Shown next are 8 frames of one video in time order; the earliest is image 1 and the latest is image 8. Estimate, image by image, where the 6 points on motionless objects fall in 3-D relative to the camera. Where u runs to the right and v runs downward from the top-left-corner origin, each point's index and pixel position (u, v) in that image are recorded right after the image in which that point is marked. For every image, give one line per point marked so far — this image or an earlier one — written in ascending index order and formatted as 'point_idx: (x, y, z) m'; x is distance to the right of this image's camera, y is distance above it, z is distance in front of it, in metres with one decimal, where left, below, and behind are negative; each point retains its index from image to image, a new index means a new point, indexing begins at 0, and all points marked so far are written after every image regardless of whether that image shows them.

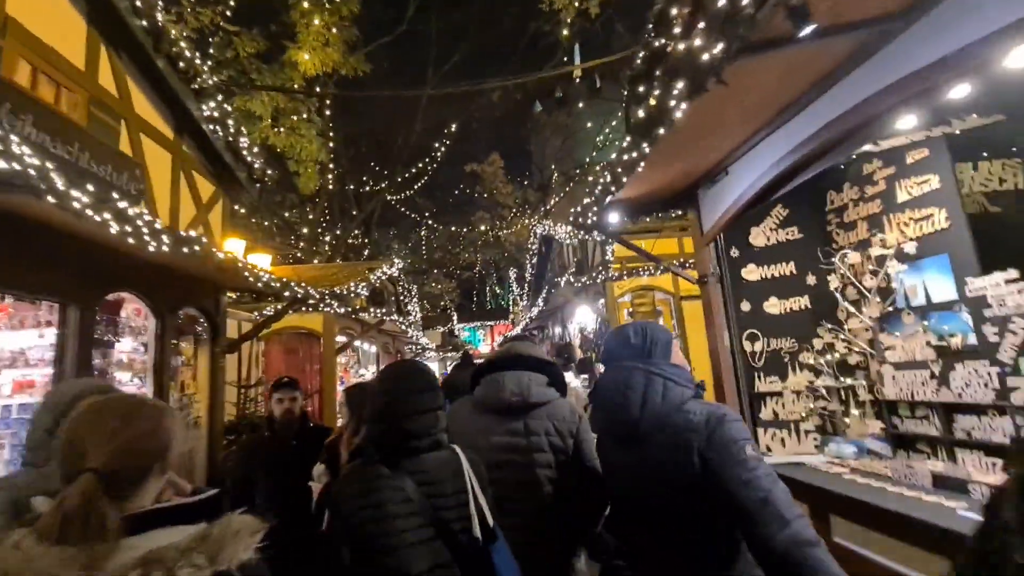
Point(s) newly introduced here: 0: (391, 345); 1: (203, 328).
0: (-4.0, -2.0, +16.7) m
1: (-4.1, -0.5, +6.5) m
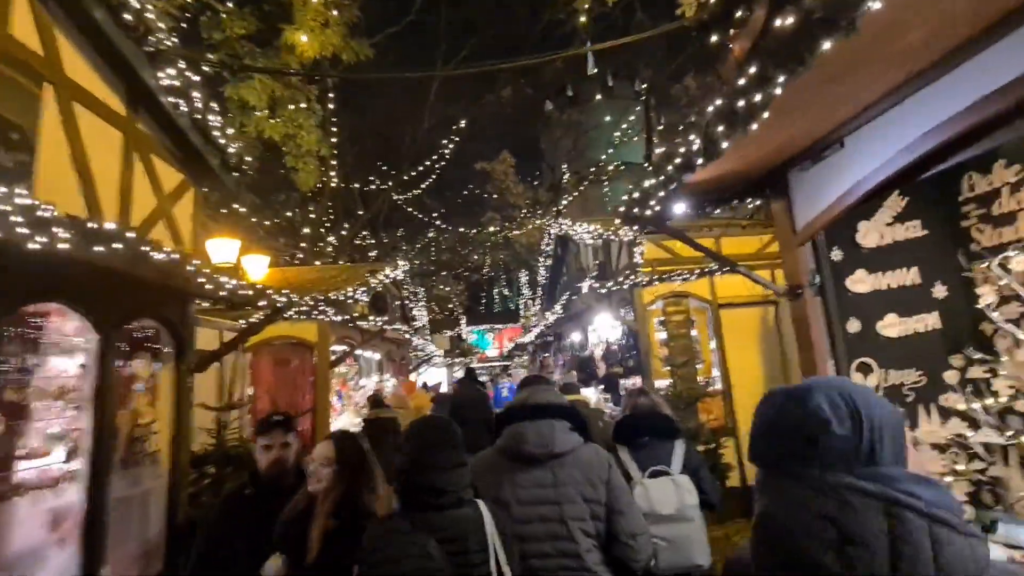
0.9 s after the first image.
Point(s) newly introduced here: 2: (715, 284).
0: (-3.6, -2.1, +15.6) m
1: (-3.8, -0.6, +5.5) m
2: (+3.8, +0.1, +9.2) m
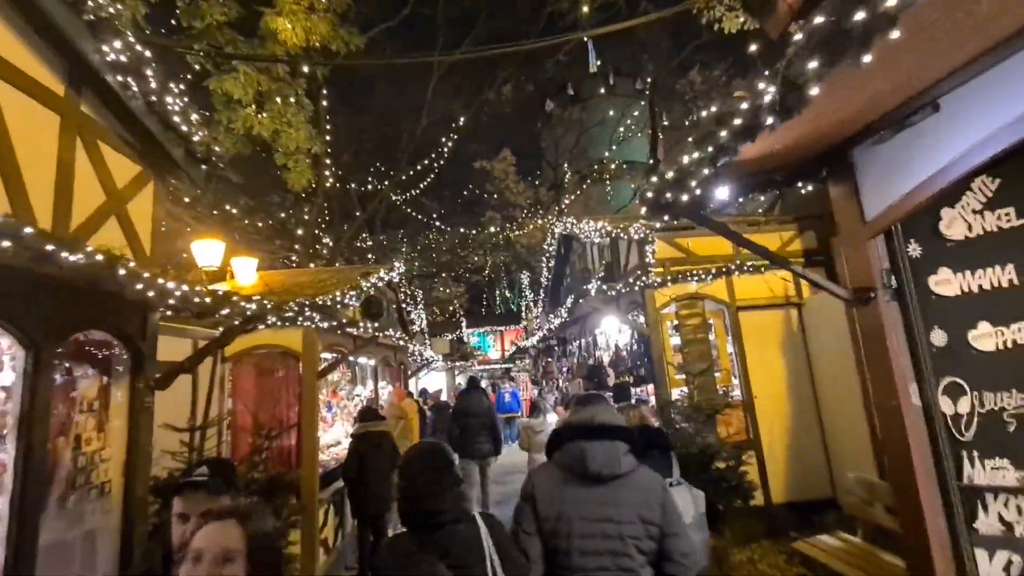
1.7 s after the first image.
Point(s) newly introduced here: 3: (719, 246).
0: (-3.6, -2.2, +15.0) m
1: (-3.8, -0.7, +4.8) m
2: (+3.8, +0.1, +8.5) m
3: (+3.7, +0.8, +8.8) m
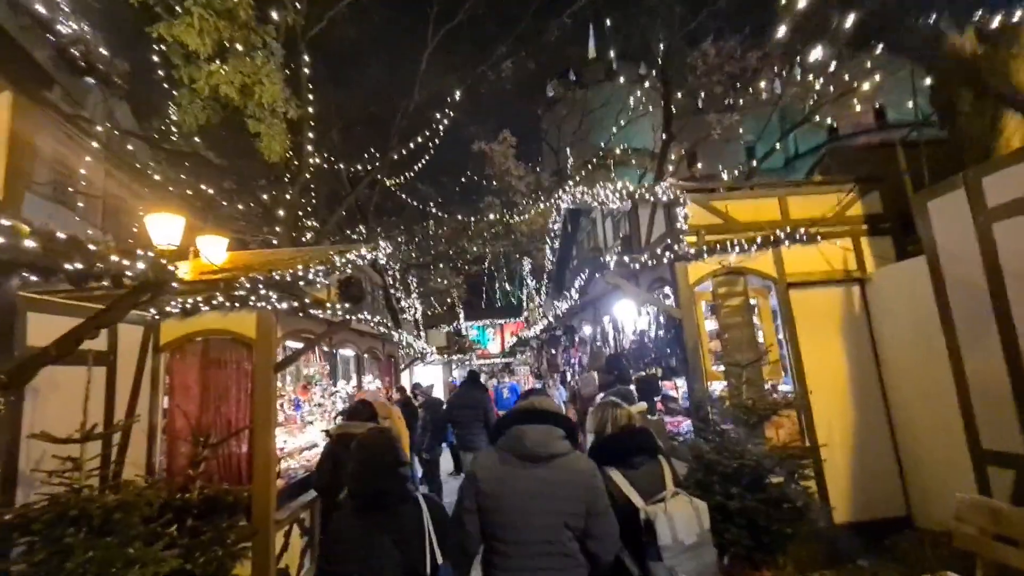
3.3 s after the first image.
0: (-3.6, -1.7, +13.5) m
1: (-3.8, -0.4, +3.3) m
2: (+3.8, +0.4, +7.0) m
3: (+3.7, +1.1, +7.2) m
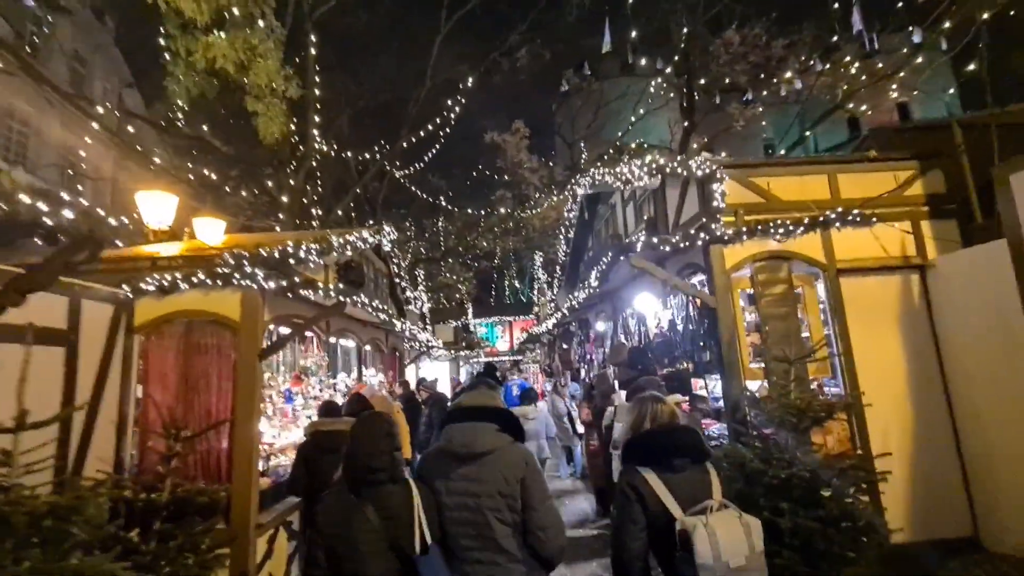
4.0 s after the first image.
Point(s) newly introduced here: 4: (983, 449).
0: (-3.3, -1.4, +12.8) m
1: (-3.7, -0.1, +2.7) m
2: (+4.0, +0.6, +6.2) m
3: (+3.9, +1.3, +6.4) m
4: (+5.3, -2.0, +5.5) m
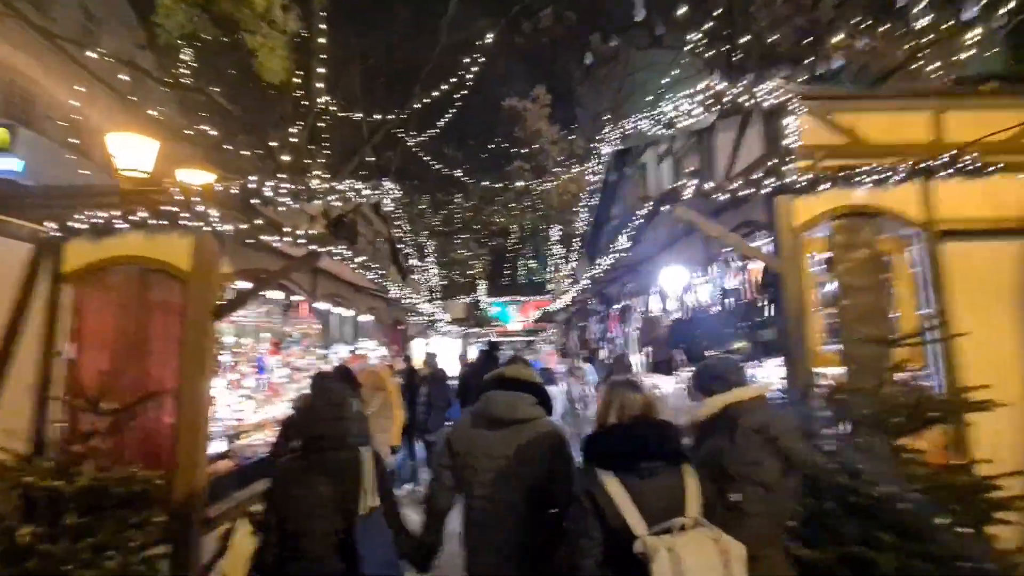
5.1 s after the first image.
0: (-3.0, -0.6, +11.8) m
1: (-3.7, +0.4, +1.6) m
2: (+4.1, +0.9, +4.9) m
3: (+4.1, +1.6, +5.1) m
4: (+5.4, -1.8, +4.2) m
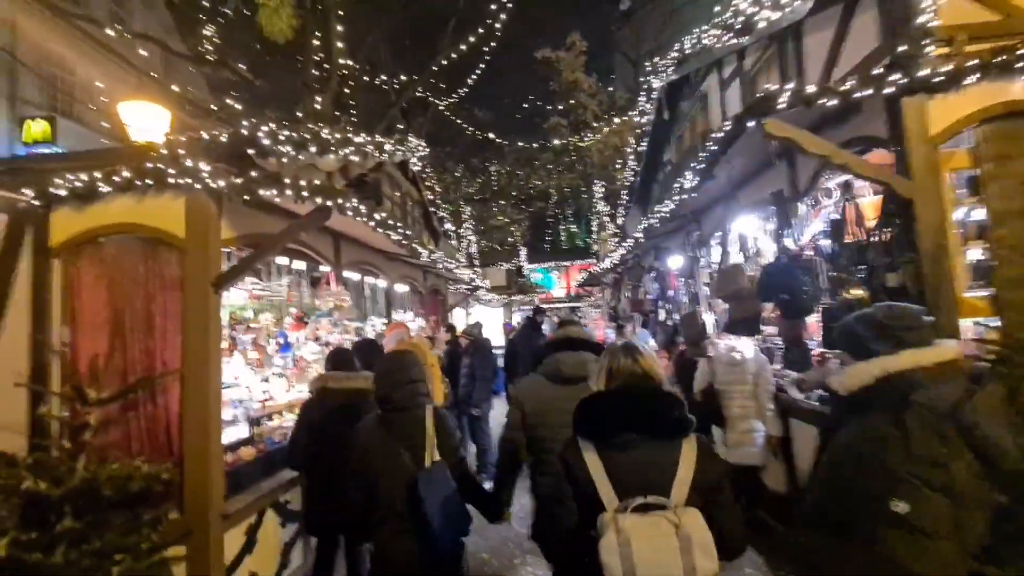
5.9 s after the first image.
0: (-2.0, +0.1, +11.1) m
1: (-3.6, +0.4, +1.0) m
2: (+4.5, +1.5, +3.5) m
3: (+4.4, +2.2, +3.8) m
4: (+5.7, -1.2, +3.0) m
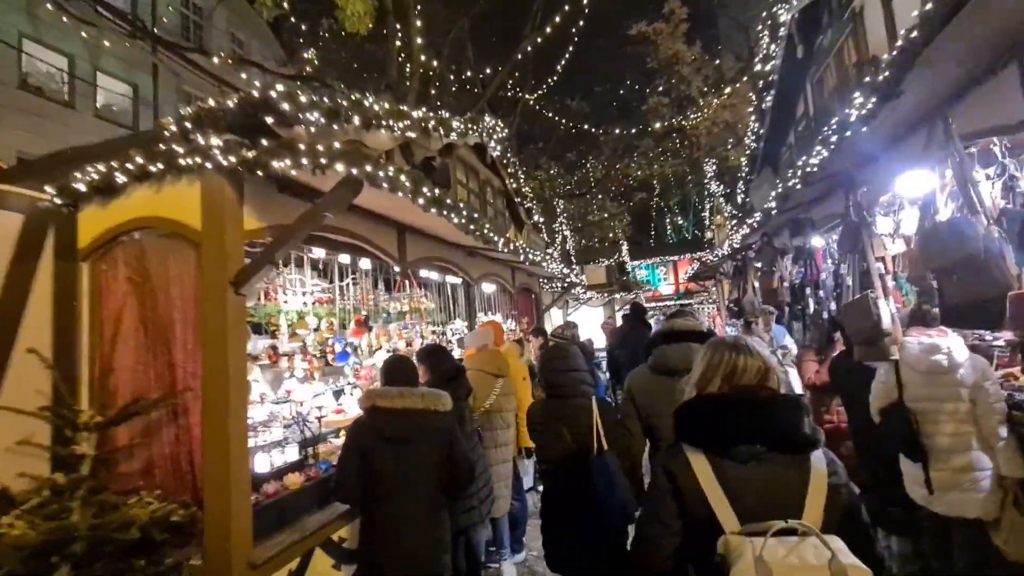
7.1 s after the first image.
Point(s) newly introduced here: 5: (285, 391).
0: (0.0, +0.1, +10.2) m
1: (-3.6, +0.4, +0.6) m
2: (+4.7, +1.8, +1.4) m
3: (+4.6, +2.5, +1.7) m
4: (+5.9, -0.8, +0.6) m
5: (-2.2, -1.0, +4.7) m
